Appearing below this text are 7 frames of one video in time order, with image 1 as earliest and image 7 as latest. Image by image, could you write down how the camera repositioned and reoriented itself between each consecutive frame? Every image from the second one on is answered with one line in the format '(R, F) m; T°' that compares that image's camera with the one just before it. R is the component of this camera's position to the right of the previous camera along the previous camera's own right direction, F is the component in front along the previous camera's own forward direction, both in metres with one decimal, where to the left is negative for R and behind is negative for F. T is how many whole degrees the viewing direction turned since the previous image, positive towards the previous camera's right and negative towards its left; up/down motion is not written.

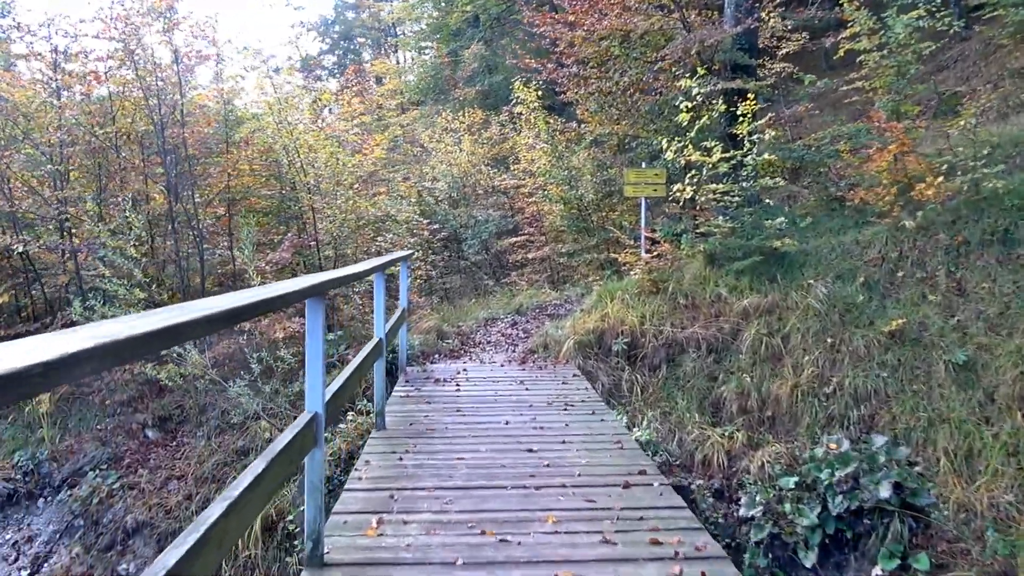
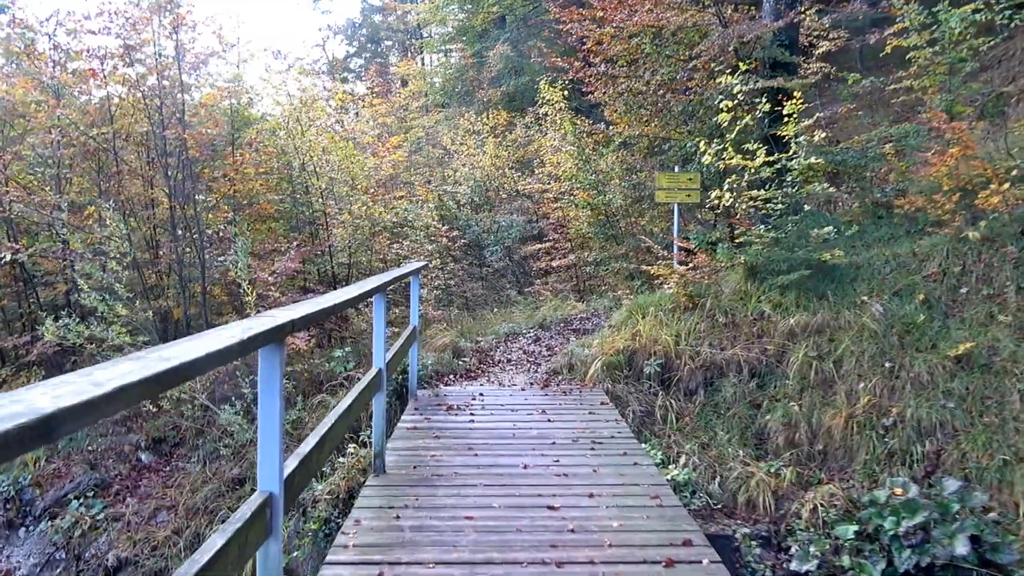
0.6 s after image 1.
(0.0, +0.6) m; -2°
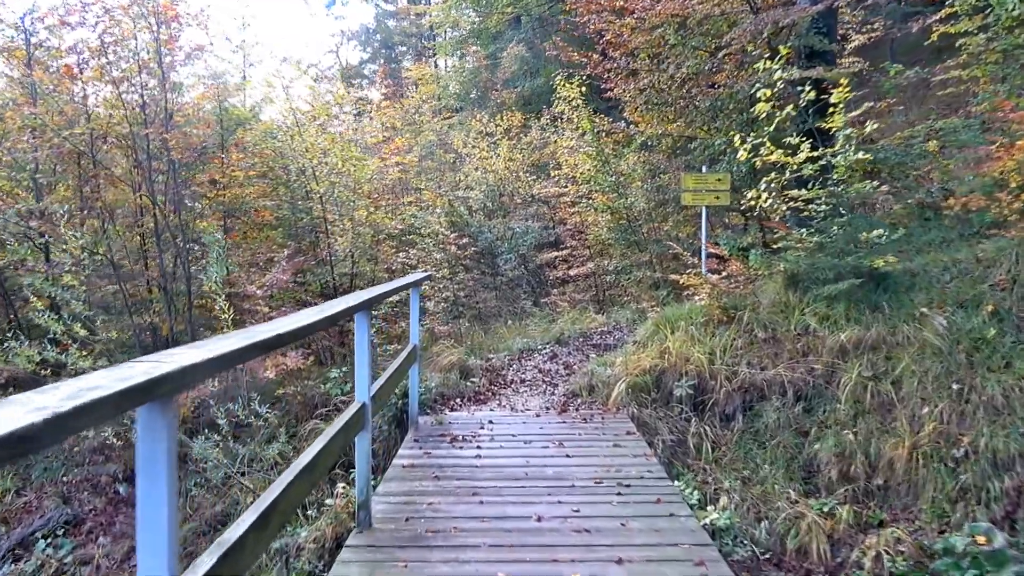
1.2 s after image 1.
(0.0, +0.6) m; -1°
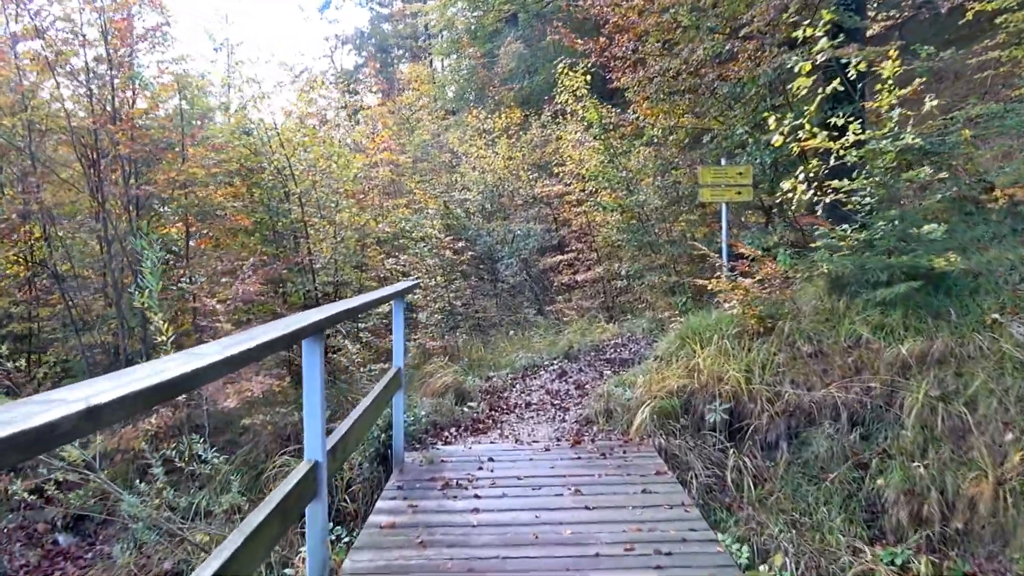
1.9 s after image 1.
(0.0, +0.8) m; 0°
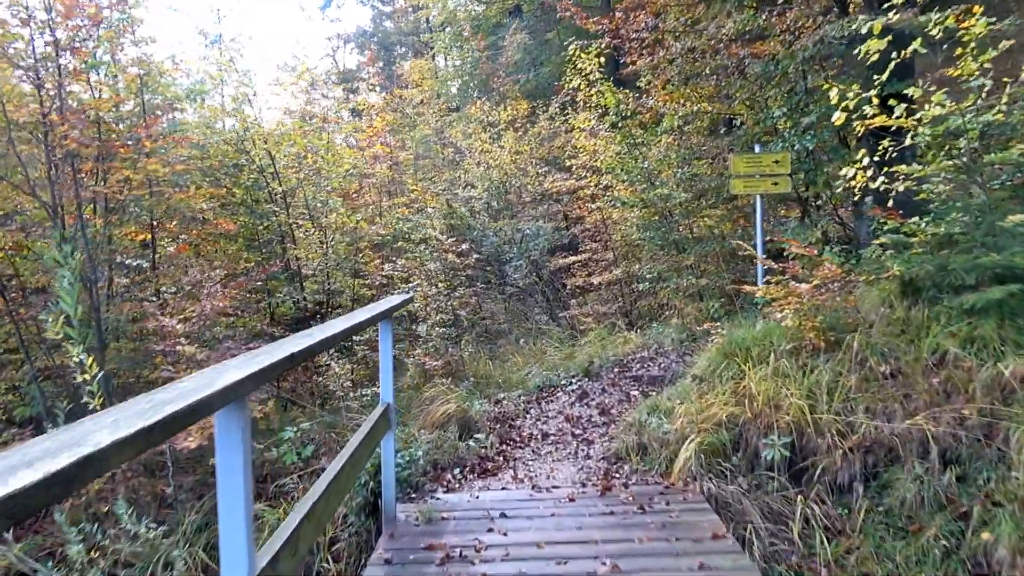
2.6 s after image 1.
(0.0, +0.8) m; 0°
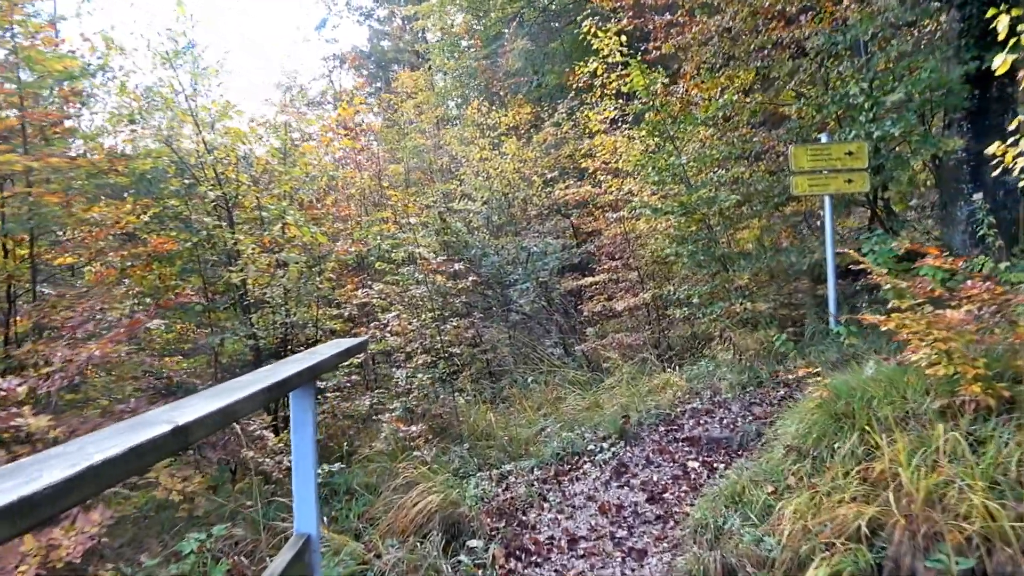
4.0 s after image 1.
(0.0, +1.4) m; 0°
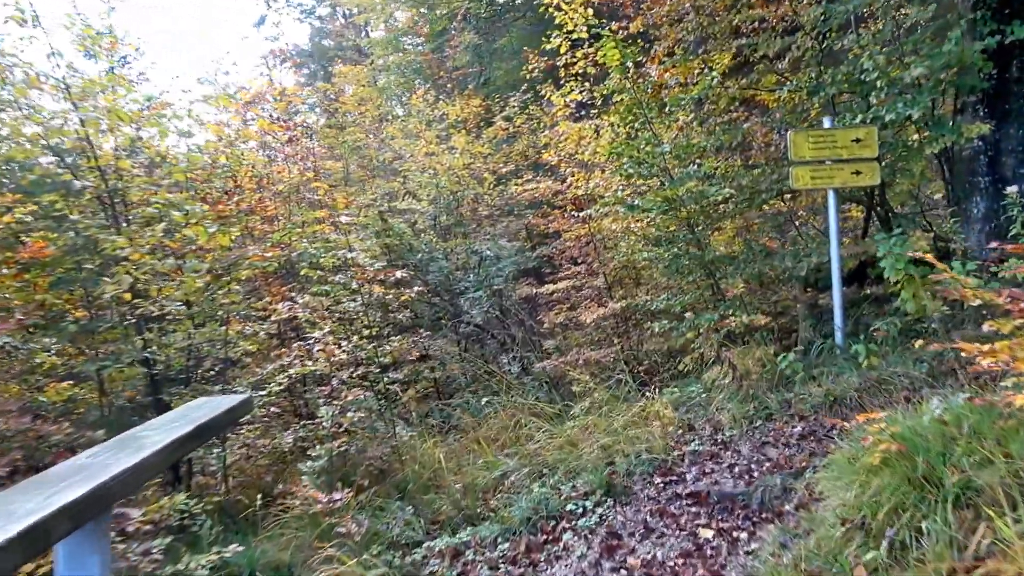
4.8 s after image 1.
(0.0, +0.9) m; +4°
